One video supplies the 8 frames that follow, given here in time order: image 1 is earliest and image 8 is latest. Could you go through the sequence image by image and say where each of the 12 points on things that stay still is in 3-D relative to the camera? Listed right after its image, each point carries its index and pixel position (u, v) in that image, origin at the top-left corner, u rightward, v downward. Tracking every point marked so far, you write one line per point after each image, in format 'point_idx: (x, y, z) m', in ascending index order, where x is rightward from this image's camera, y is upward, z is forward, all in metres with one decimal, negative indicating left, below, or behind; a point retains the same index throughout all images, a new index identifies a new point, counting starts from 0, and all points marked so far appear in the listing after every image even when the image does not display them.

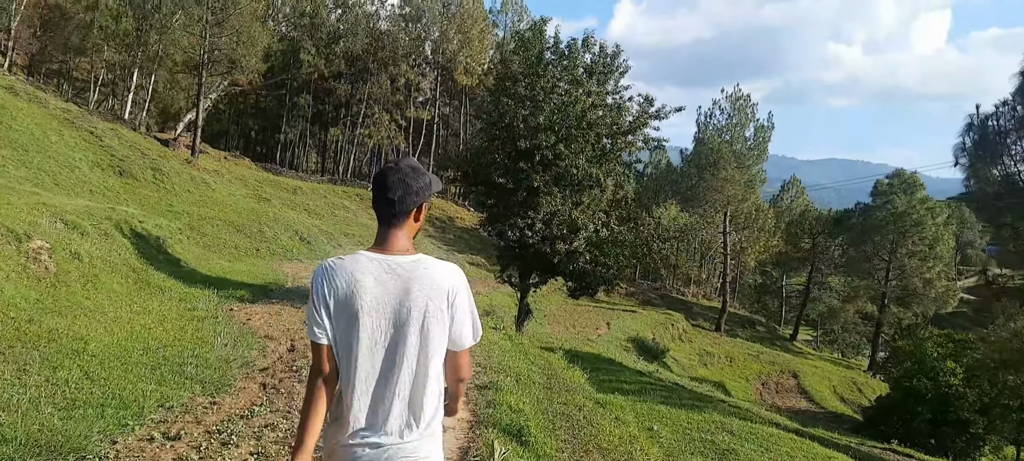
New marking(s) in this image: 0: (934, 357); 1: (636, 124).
0: (+12.4, -3.8, +17.4) m
1: (+2.6, +2.3, +12.1) m
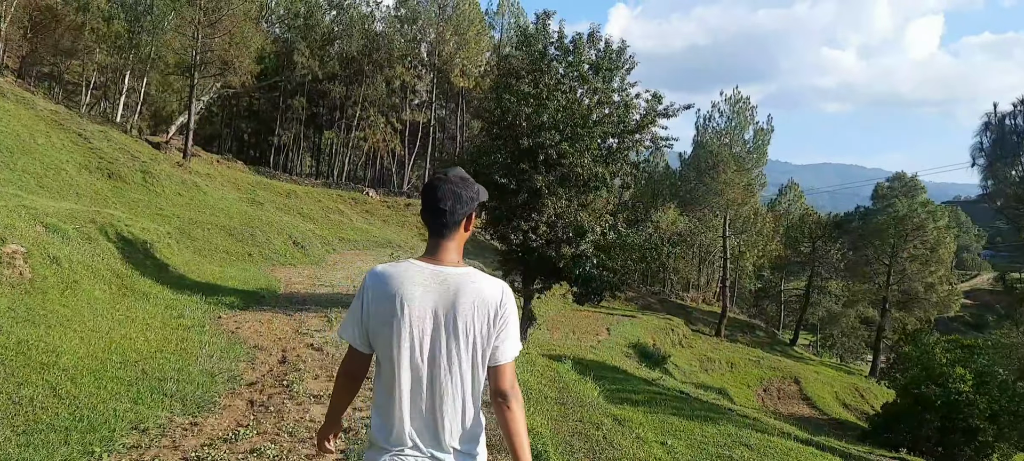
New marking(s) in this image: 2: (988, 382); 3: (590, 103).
0: (+12.3, -3.9, +17.0) m
1: (+2.6, +2.2, +11.7) m
2: (+13.2, -4.3, +16.3) m
3: (+1.5, +2.4, +11.3) m
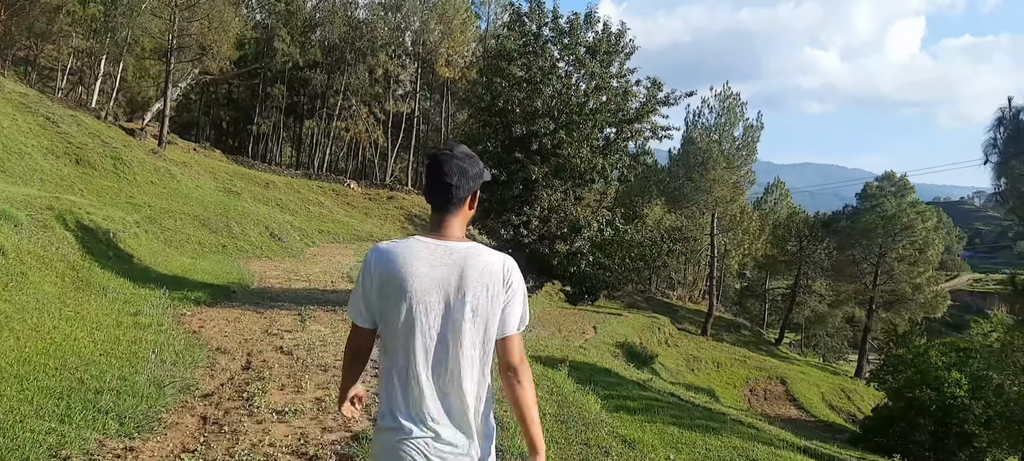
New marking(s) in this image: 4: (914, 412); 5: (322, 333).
0: (+11.9, -3.9, +16.7) m
1: (+2.4, +2.3, +11.0) m
2: (+12.8, -4.3, +16.0) m
3: (+1.3, +2.5, +10.6) m
4: (+11.6, -5.3, +17.0) m
5: (-2.8, -1.5, +8.8) m
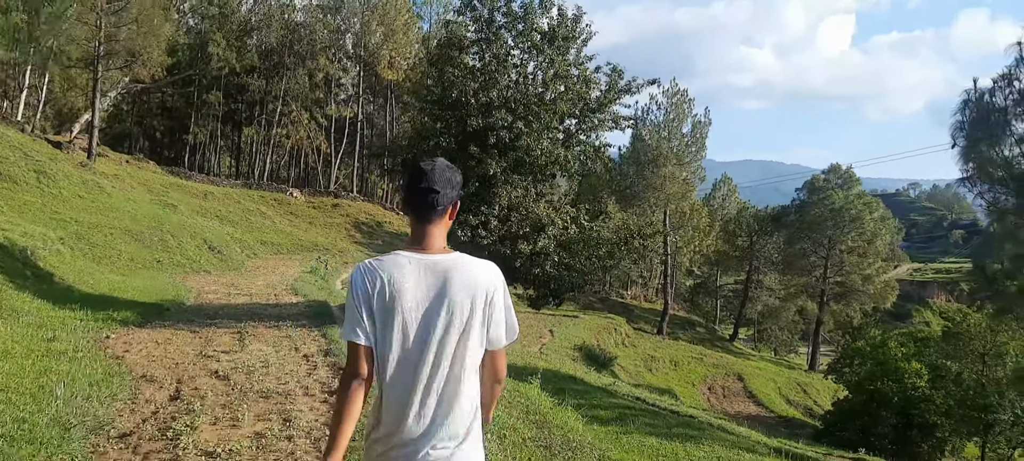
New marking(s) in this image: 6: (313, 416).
0: (+10.8, -3.6, +17.0) m
1: (+1.6, +2.3, +10.6) m
2: (+11.8, -4.0, +16.3) m
3: (+0.5, +2.5, +10.0) m
4: (+10.5, -5.1, +17.3) m
5: (-3.2, -1.6, +7.9) m
6: (-1.7, -1.6, +5.1) m
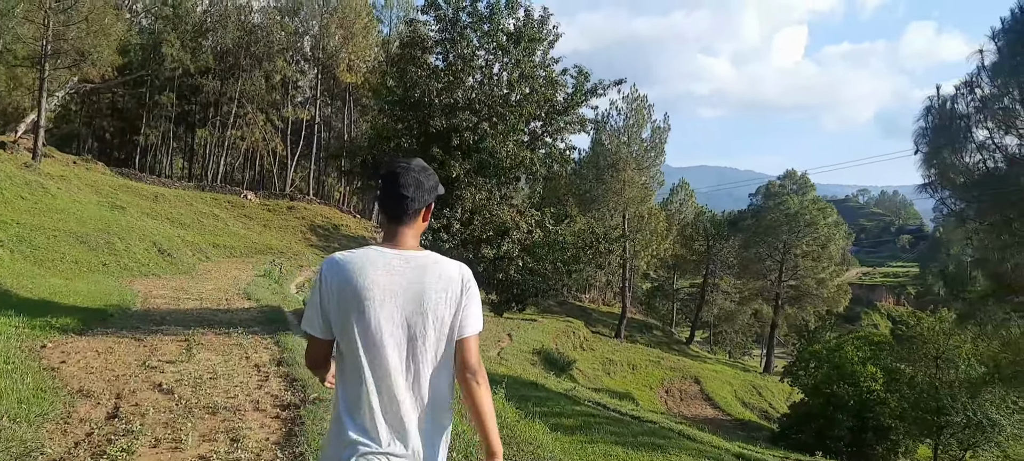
0: (+9.7, -3.8, +17.4) m
1: (+1.0, +2.2, +10.5) m
2: (+10.7, -4.2, +16.9) m
3: (-0.1, +2.4, +9.9) m
4: (+9.4, -5.2, +17.7) m
5: (-3.7, -1.6, +7.5) m
6: (-2.0, -1.6, +4.8) m
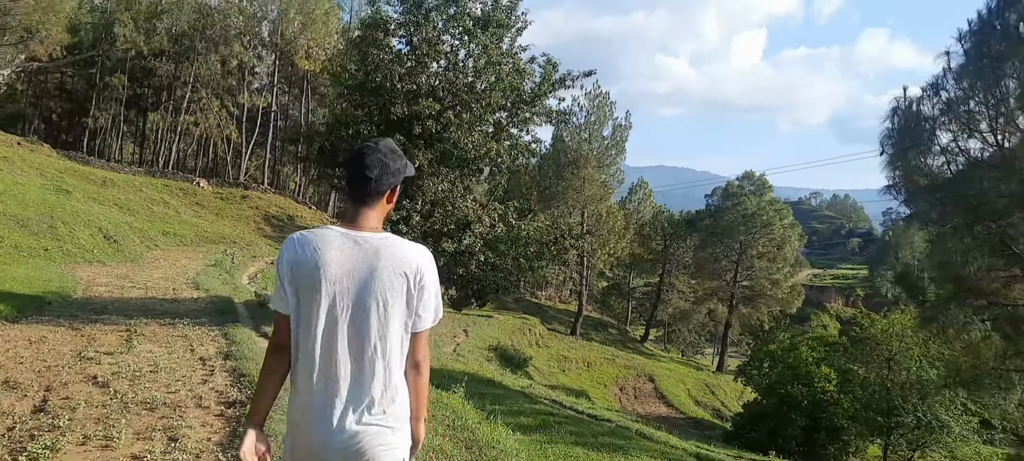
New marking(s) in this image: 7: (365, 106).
0: (+8.5, -3.8, +17.8) m
1: (+0.4, +2.3, +10.3) m
2: (+9.5, -4.3, +17.3) m
3: (-0.6, +2.5, +9.6) m
4: (+8.1, -5.3, +18.1) m
5: (-4.2, -1.5, +7.1) m
6: (-2.3, -1.5, +4.5) m
7: (-2.3, +2.0, +9.6) m
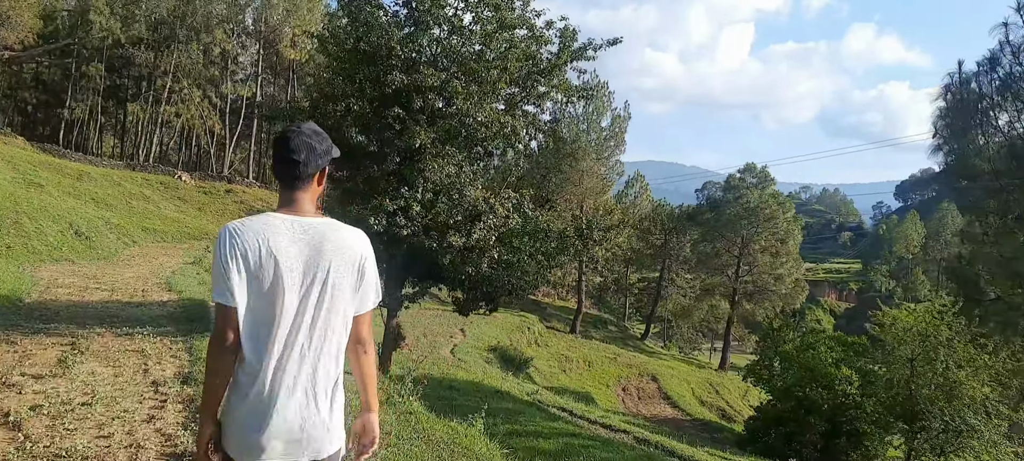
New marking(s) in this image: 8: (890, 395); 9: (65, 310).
0: (+8.6, -3.6, +16.8) m
1: (+0.6, +2.4, +9.1) m
2: (+9.6, -4.1, +16.3) m
3: (-0.4, +2.6, +8.4) m
4: (+8.2, -5.1, +17.1) m
5: (-3.9, -1.4, +5.7) m
6: (-2.0, -1.5, +3.2) m
7: (-2.1, +2.0, +8.2) m
8: (+10.1, -4.4, +16.2) m
9: (-7.8, -1.4, +10.3) m
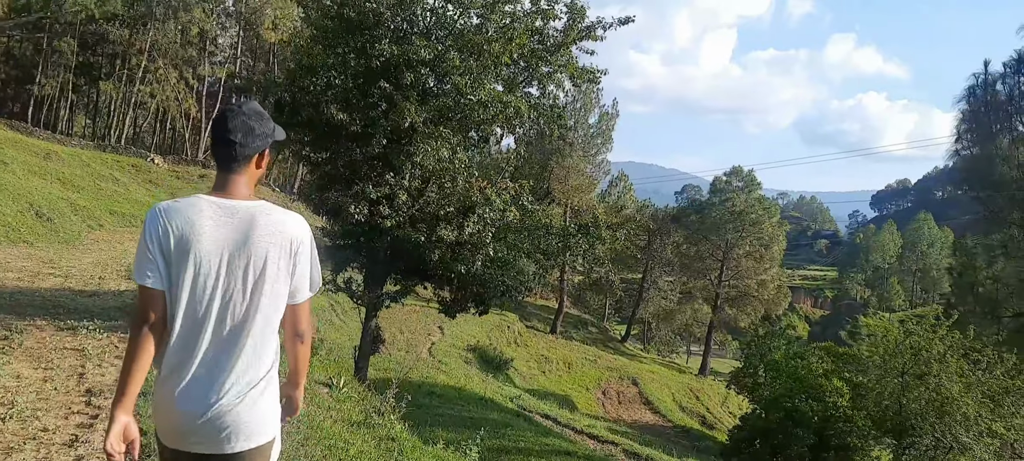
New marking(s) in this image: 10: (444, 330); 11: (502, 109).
0: (+8.0, -3.8, +16.4) m
1: (+0.6, +2.4, +8.4) m
2: (+9.1, -4.3, +15.9) m
3: (-0.4, +2.7, +7.6) m
4: (+7.6, -5.3, +16.7) m
5: (-4.0, -1.2, +4.9) m
6: (-1.9, -1.4, +2.4) m
7: (-2.1, +2.2, +7.4) m
8: (+9.6, -4.6, +15.9) m
9: (-8.0, -1.1, +9.3) m
10: (-2.0, -3.3, +19.5) m
11: (-0.2, +1.4, +7.9) m
